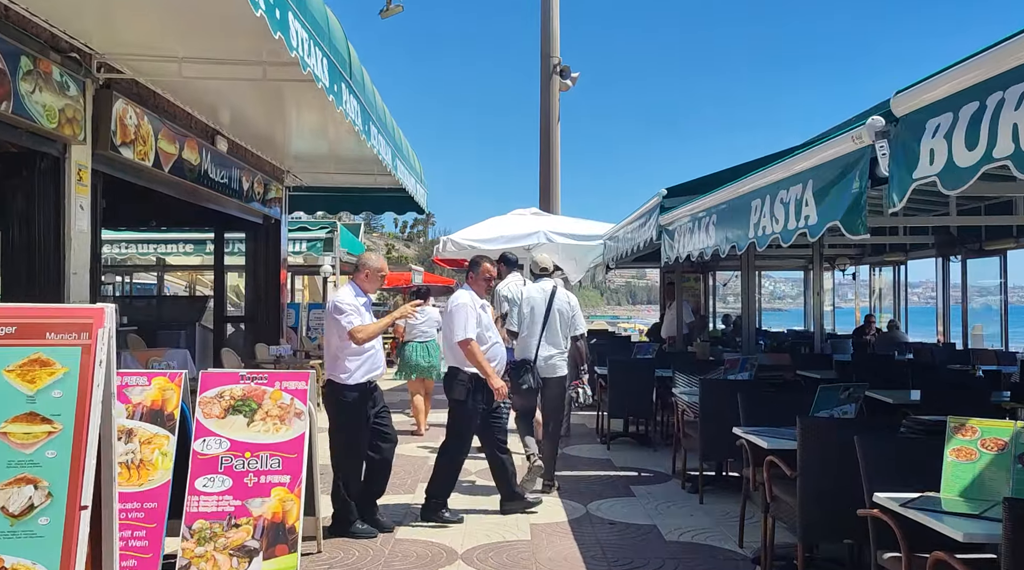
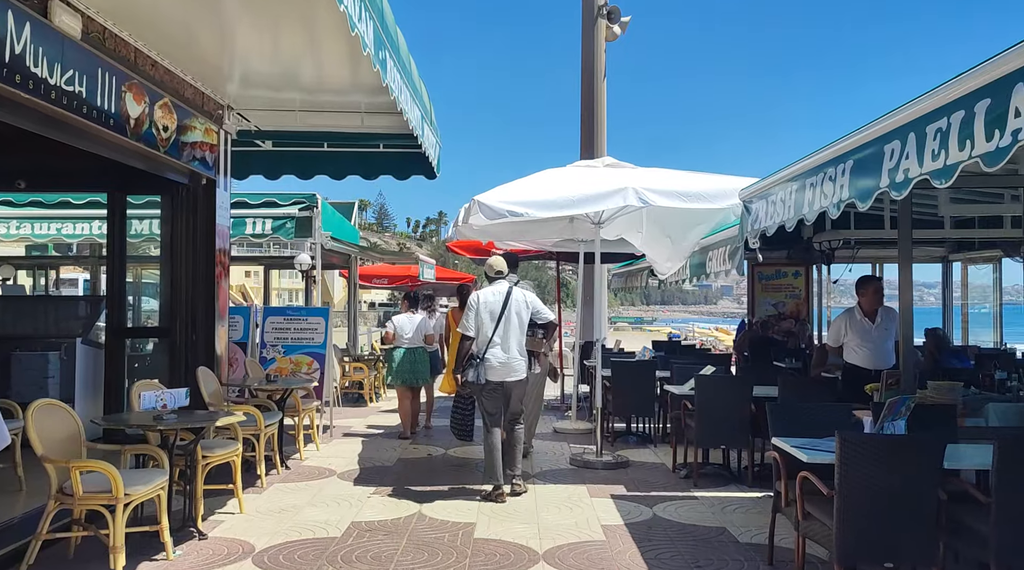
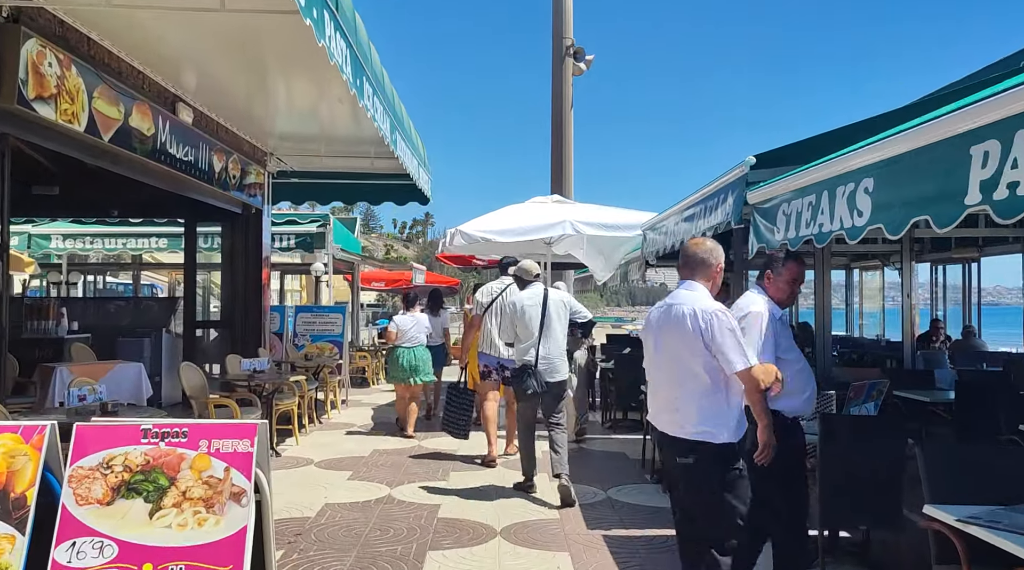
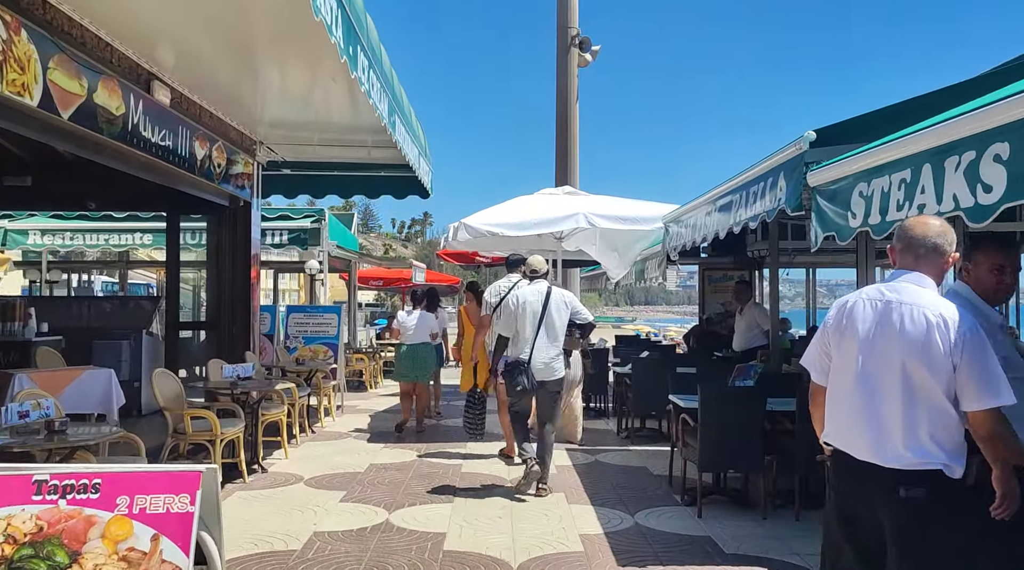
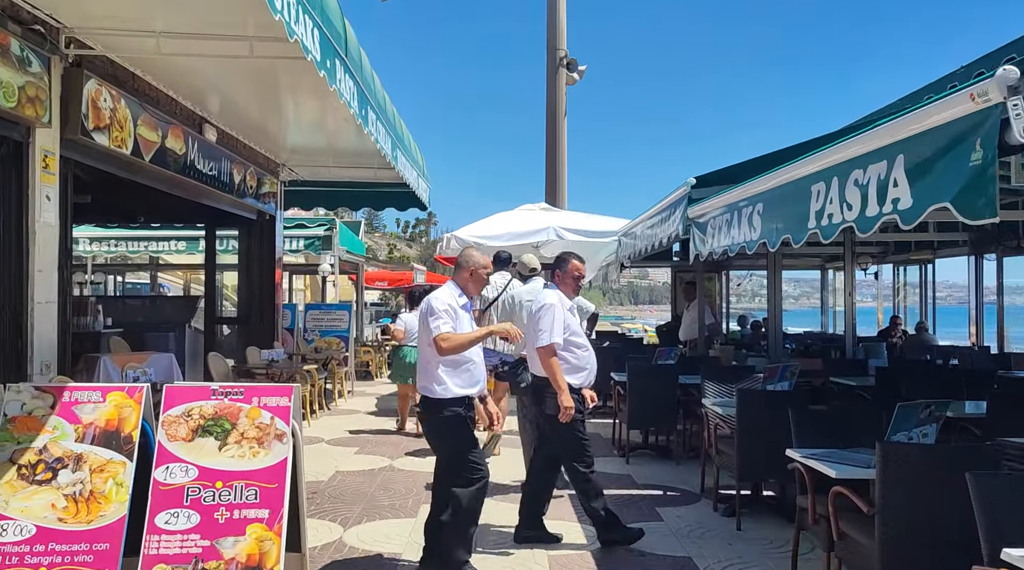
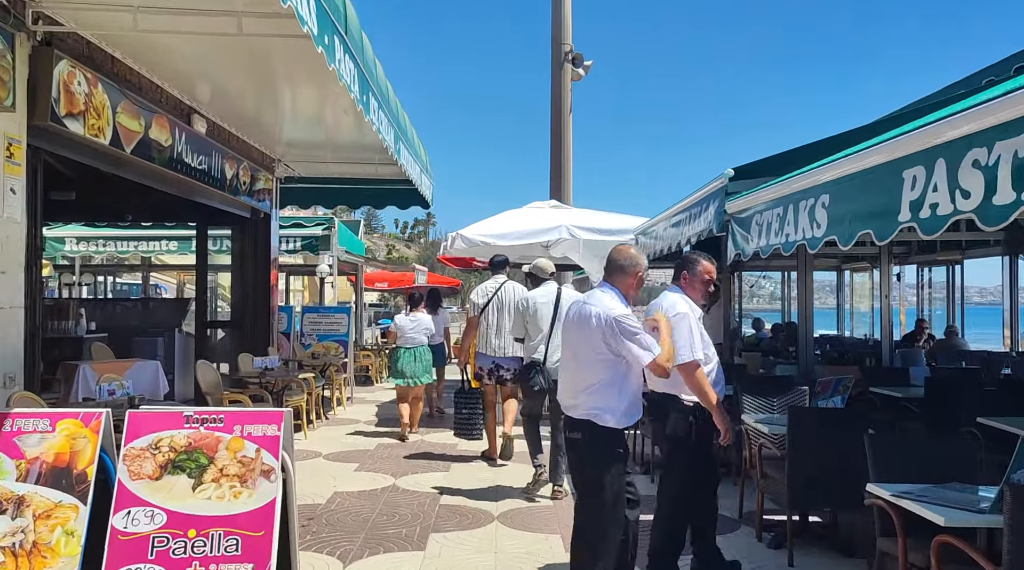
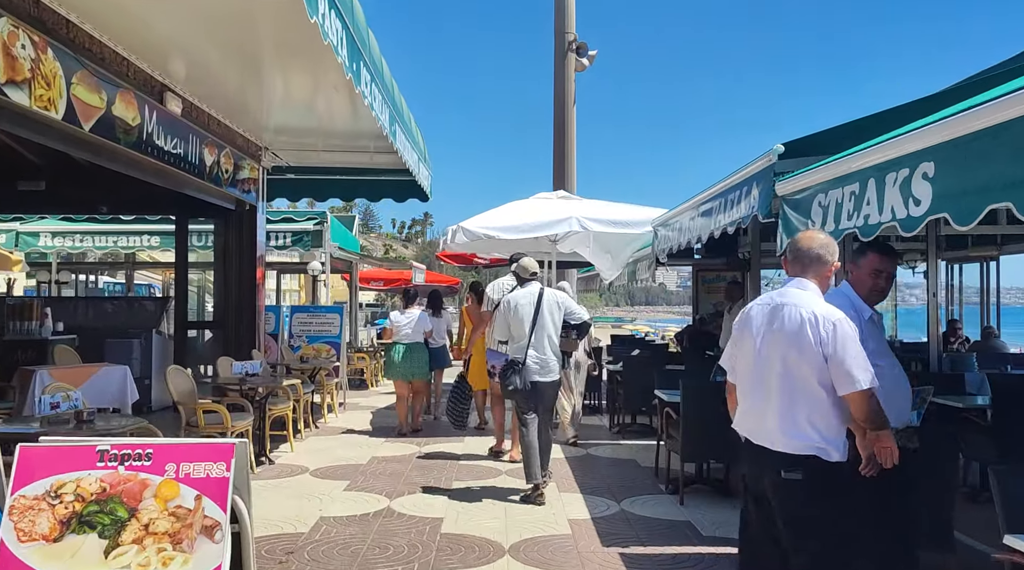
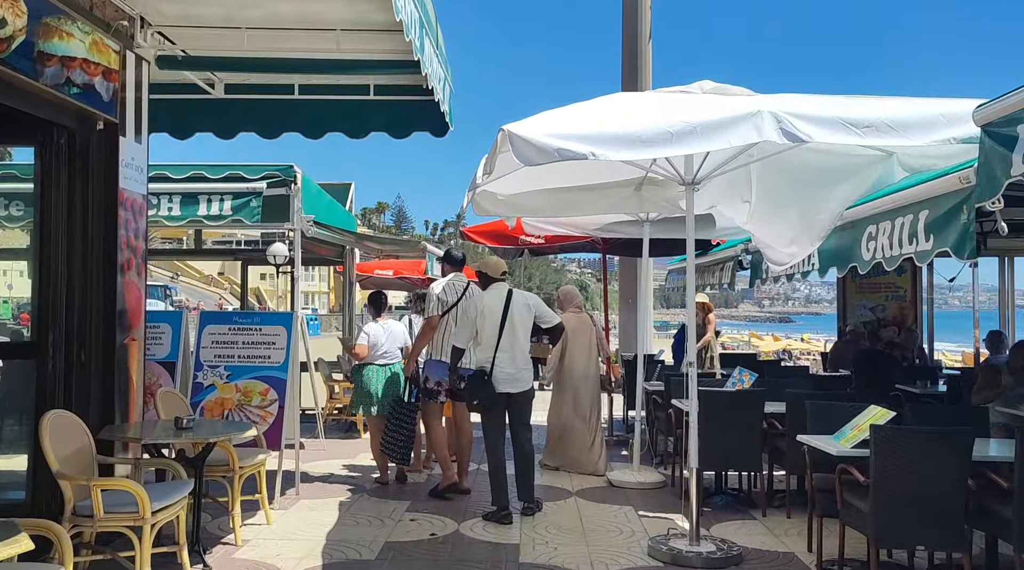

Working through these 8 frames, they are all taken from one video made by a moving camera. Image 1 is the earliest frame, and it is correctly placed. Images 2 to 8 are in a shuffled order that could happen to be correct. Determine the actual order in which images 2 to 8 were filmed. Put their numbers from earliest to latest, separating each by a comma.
5, 6, 3, 7, 4, 2, 8
